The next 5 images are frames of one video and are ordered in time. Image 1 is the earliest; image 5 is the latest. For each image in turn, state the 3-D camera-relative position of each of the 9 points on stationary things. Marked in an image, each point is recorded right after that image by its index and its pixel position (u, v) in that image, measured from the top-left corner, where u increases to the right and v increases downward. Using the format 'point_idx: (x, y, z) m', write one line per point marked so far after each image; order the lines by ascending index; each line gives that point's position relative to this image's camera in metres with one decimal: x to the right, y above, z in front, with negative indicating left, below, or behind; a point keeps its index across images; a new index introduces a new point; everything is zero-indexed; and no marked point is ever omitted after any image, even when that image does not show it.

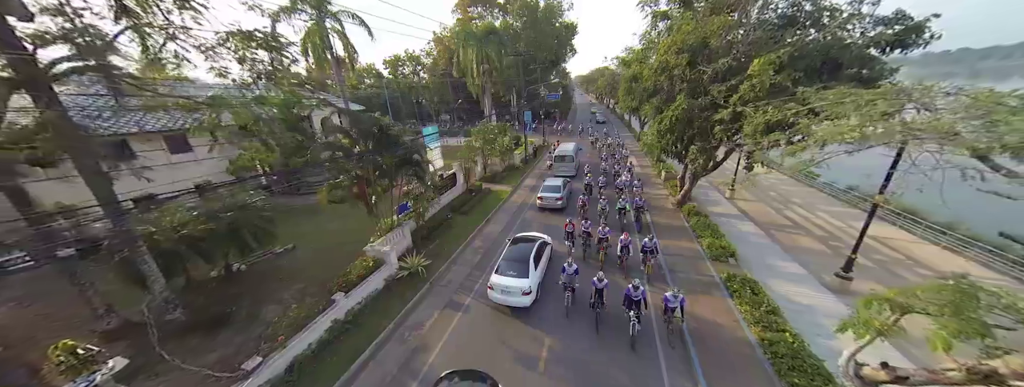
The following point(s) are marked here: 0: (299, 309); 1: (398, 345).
0: (-6.4, -3.5, +7.7) m
1: (-3.2, -4.2, +7.1) m
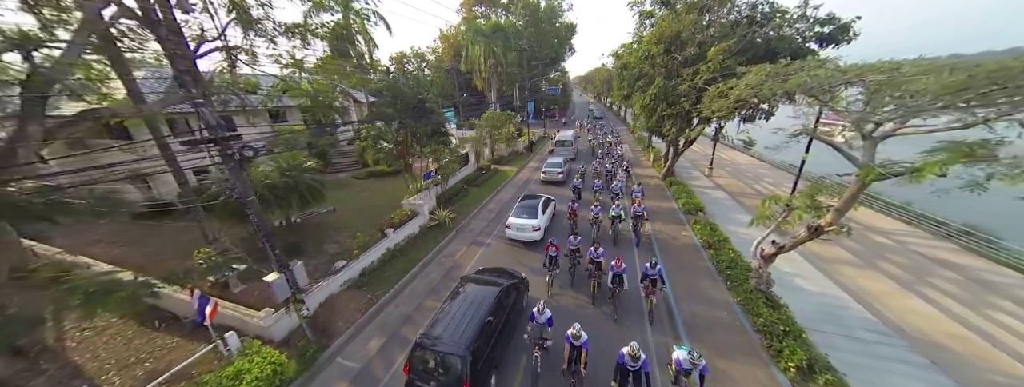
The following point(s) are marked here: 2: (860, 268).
0: (-5.9, -1.8, +9.9) m
1: (-2.7, -2.6, +9.3) m
2: (+11.0, -2.3, +8.0) m
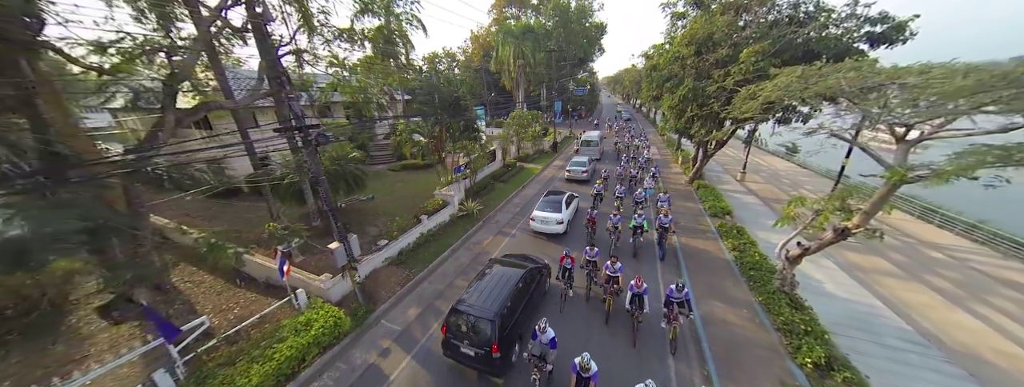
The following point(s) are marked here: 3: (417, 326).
0: (-4.9, -1.3, +11.0) m
1: (-1.8, -2.2, +10.1) m
2: (+11.7, -2.6, +7.6) m
3: (-2.5, -3.5, +6.8) m
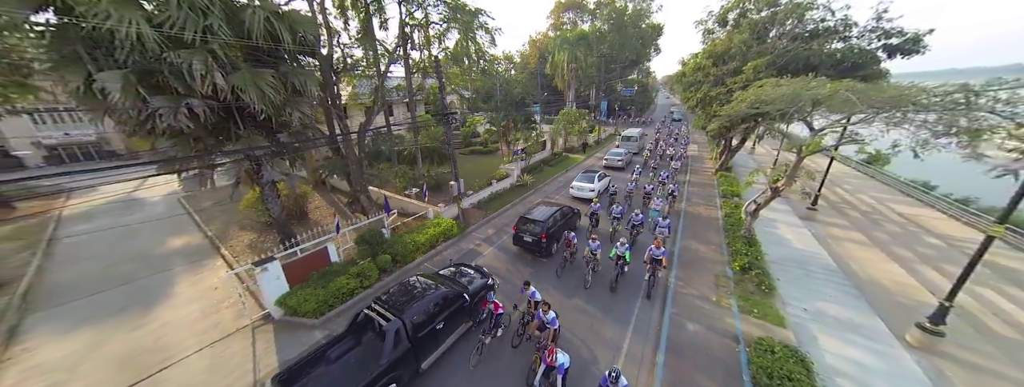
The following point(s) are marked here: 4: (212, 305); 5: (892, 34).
0: (-2.3, +0.4, +15.8) m
1: (+0.6, -0.7, +14.4) m
2: (+13.4, -2.0, +9.6) m
3: (-0.7, -1.9, +11.2) m
4: (-8.9, -3.3, +7.5) m
5: (+17.1, +7.2, +11.5) m
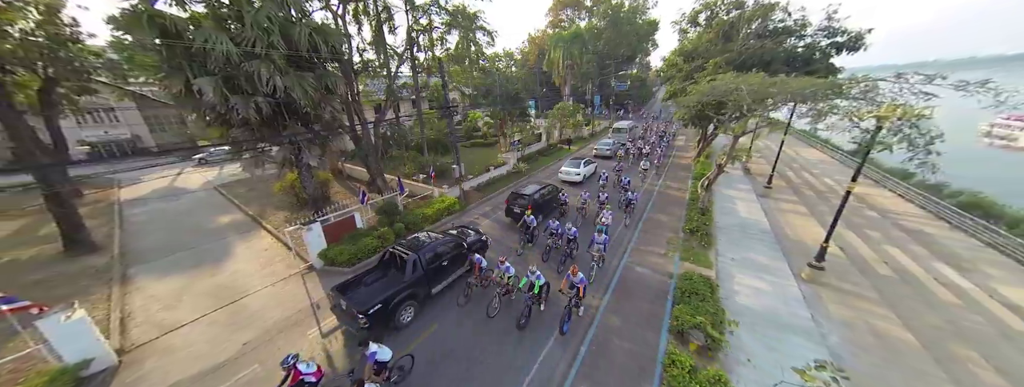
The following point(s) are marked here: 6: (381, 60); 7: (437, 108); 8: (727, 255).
0: (-2.5, +1.4, +17.6) m
1: (+0.3, +0.2, +16.2) m
2: (+13.1, -1.0, +11.3) m
3: (-1.1, -1.0, +13.1) m
4: (-9.2, -2.5, +9.5) m
5: (+16.8, +8.2, +13.0) m
6: (-7.4, +7.5, +14.4) m
7: (-4.3, +4.9, +14.6) m
8: (+7.4, -2.1, +8.7) m
